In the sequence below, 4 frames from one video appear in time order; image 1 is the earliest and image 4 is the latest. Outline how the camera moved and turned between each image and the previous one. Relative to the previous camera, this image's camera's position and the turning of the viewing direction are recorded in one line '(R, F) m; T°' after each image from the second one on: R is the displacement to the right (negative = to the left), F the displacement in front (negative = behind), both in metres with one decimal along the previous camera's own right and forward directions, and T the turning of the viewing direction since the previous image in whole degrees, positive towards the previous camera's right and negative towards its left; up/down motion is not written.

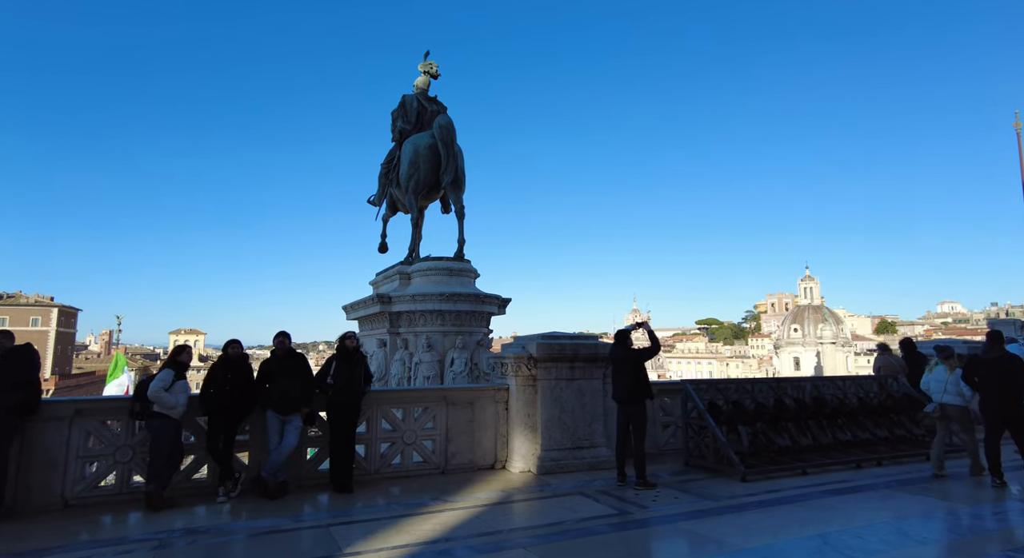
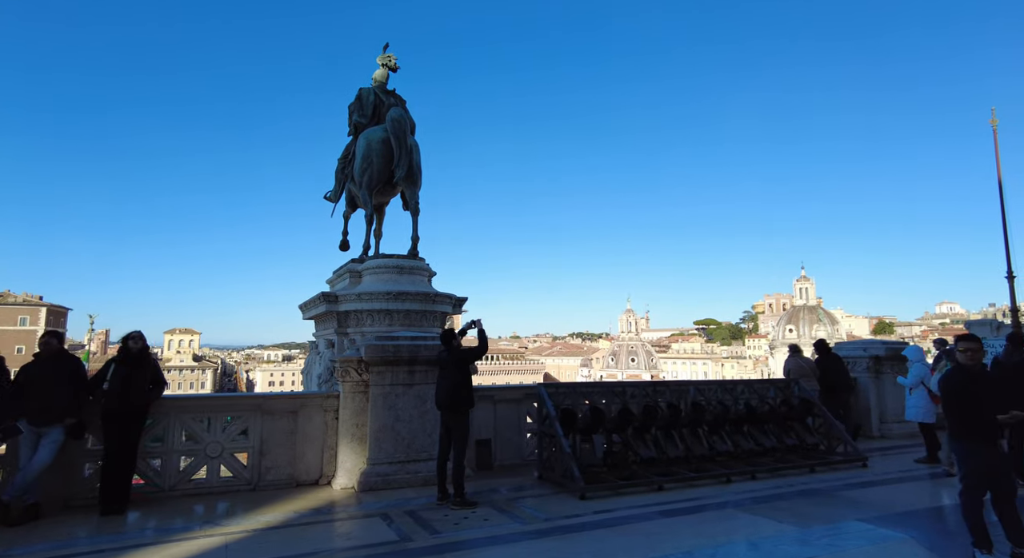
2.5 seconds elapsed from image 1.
(+1.7, +0.7) m; 0°
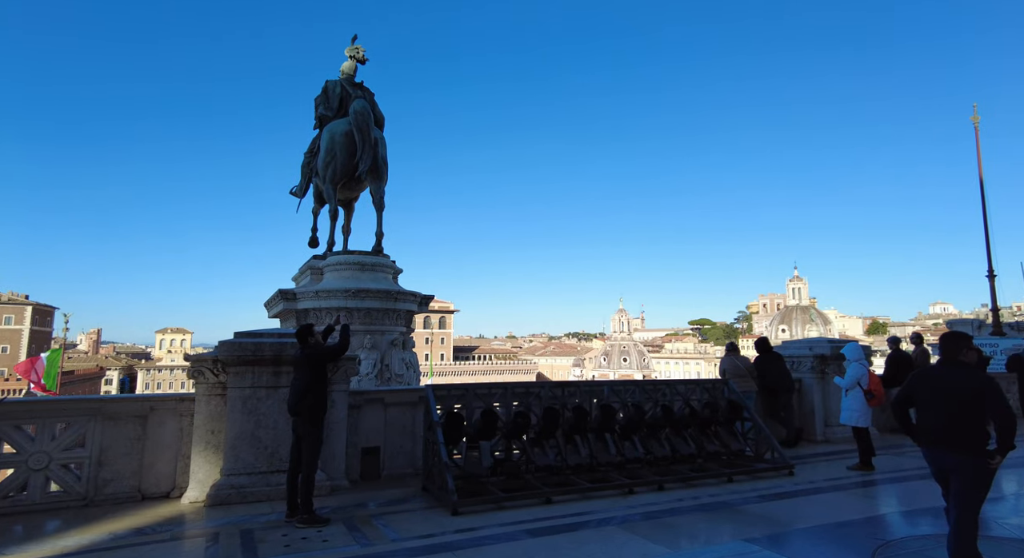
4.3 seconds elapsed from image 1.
(+1.1, +0.6) m; +1°
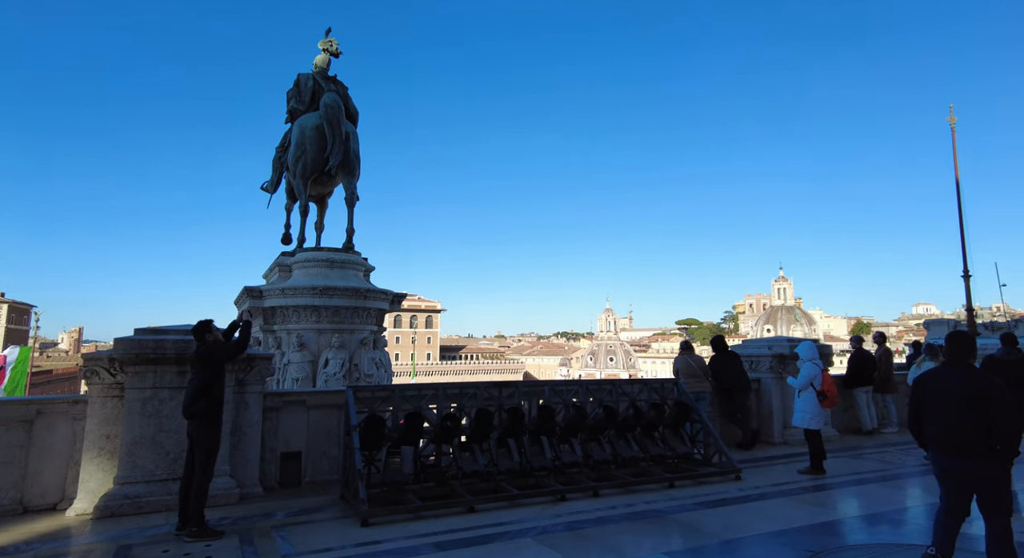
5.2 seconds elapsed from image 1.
(+0.6, +0.4) m; +1°
